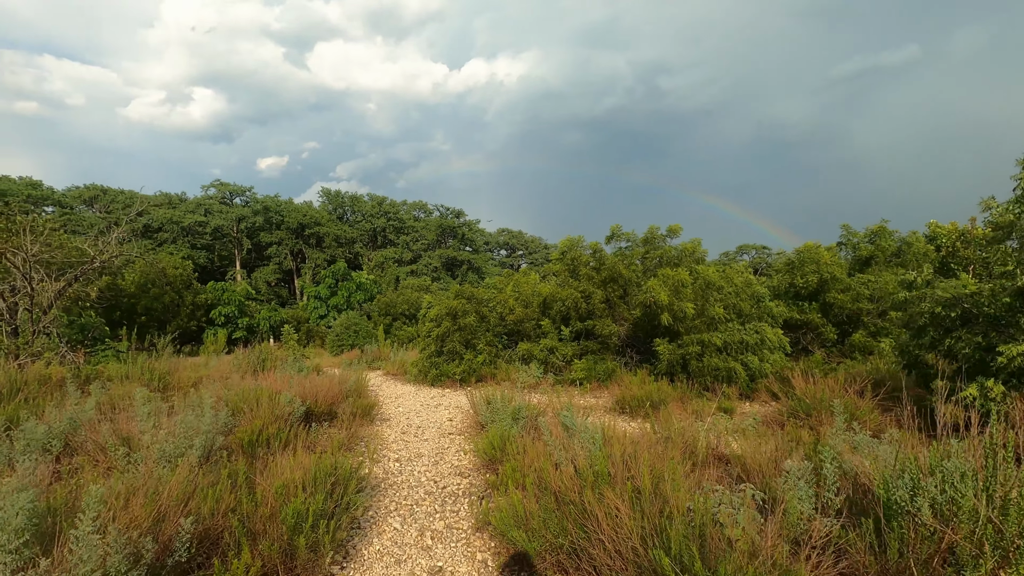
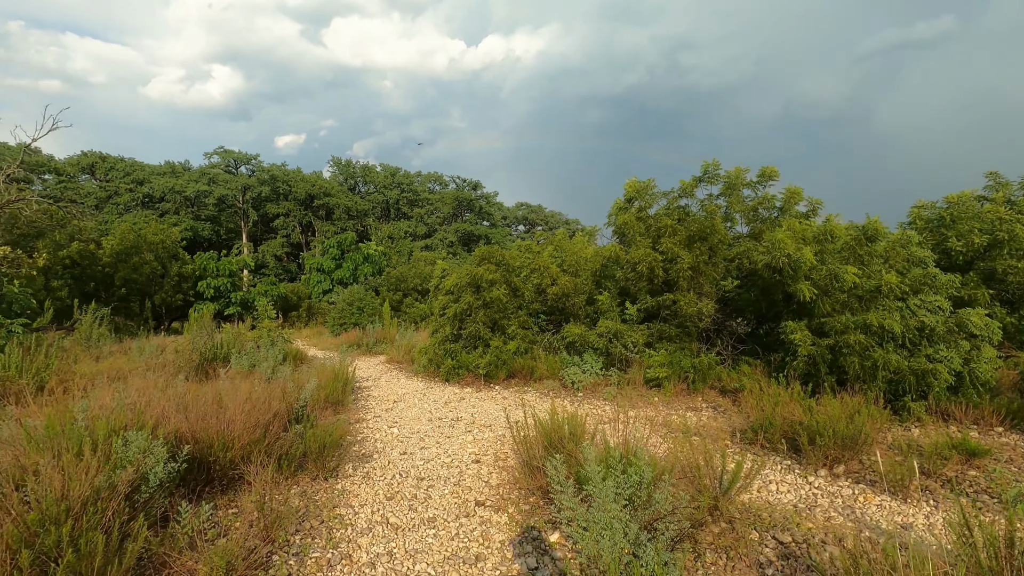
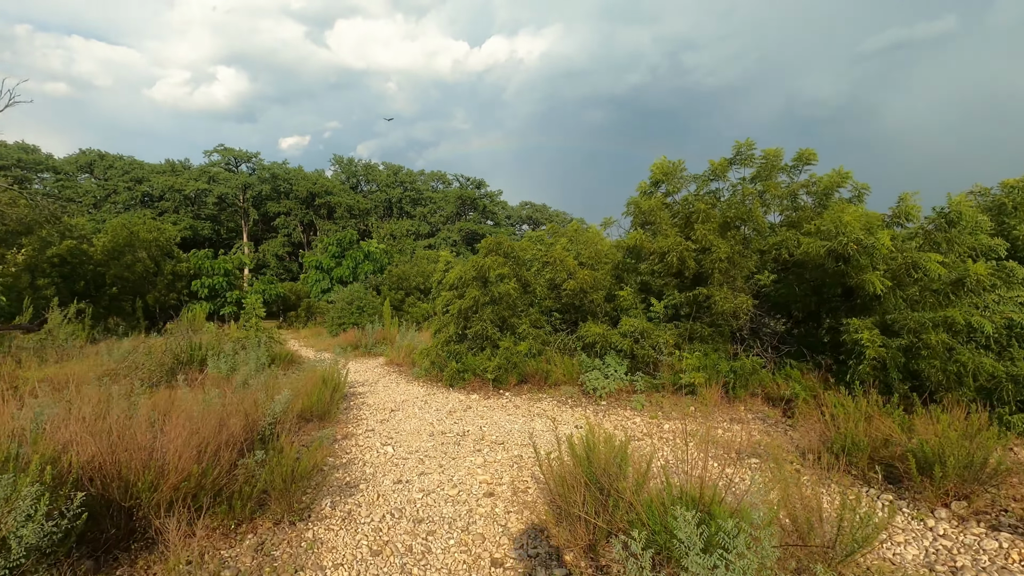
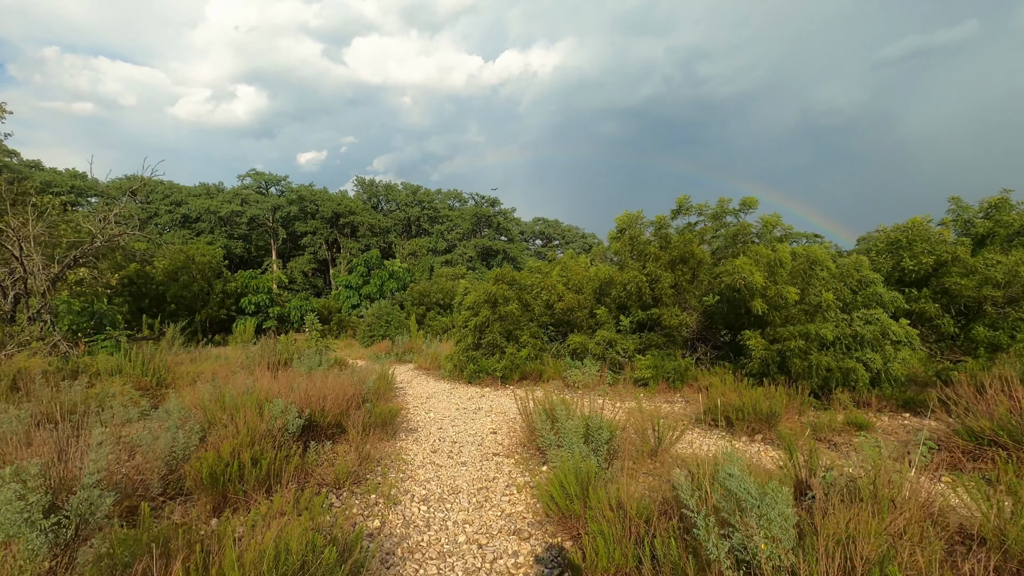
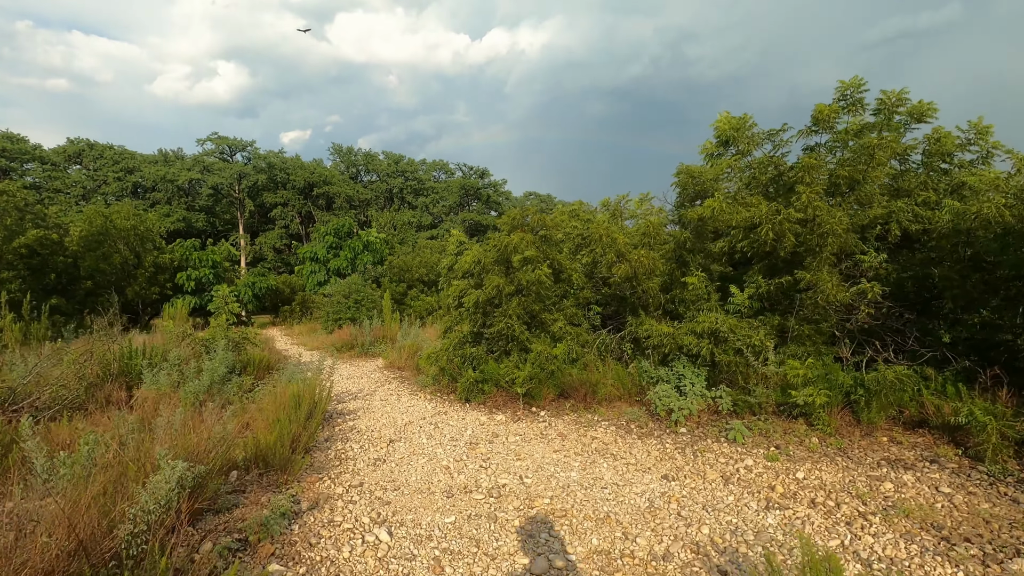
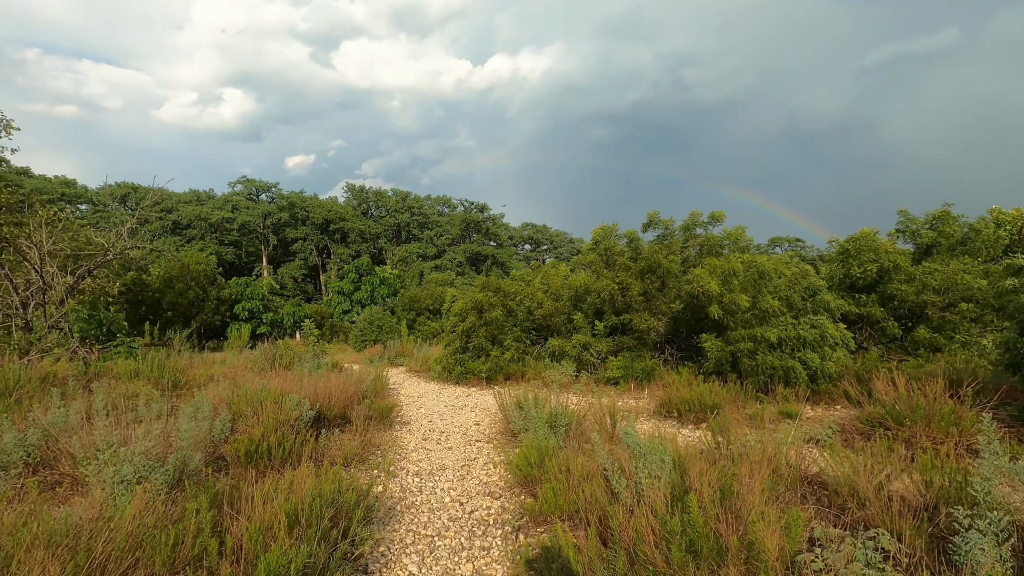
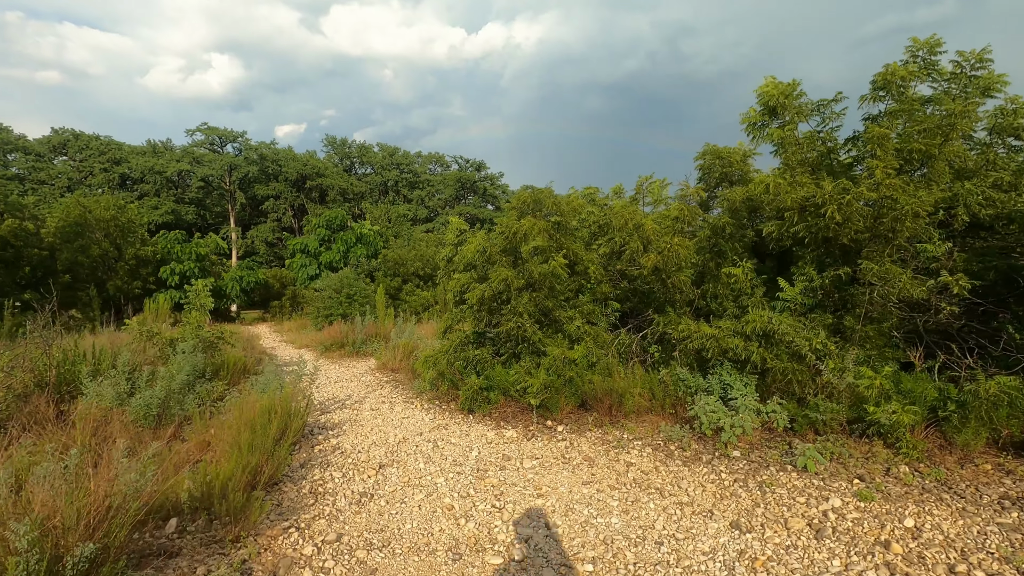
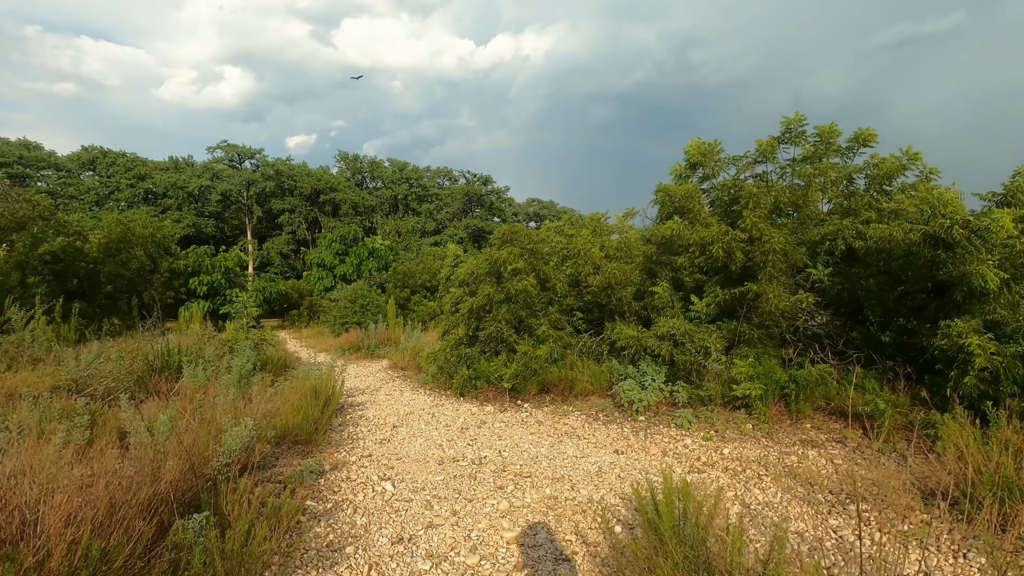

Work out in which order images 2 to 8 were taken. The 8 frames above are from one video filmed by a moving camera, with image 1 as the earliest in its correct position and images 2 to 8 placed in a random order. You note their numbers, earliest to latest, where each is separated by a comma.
6, 4, 2, 3, 8, 5, 7
